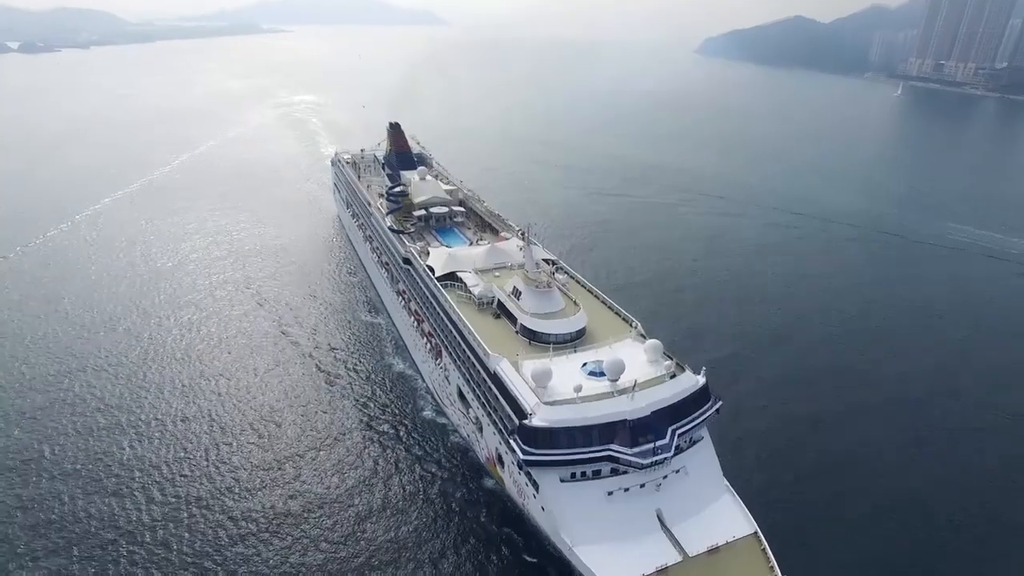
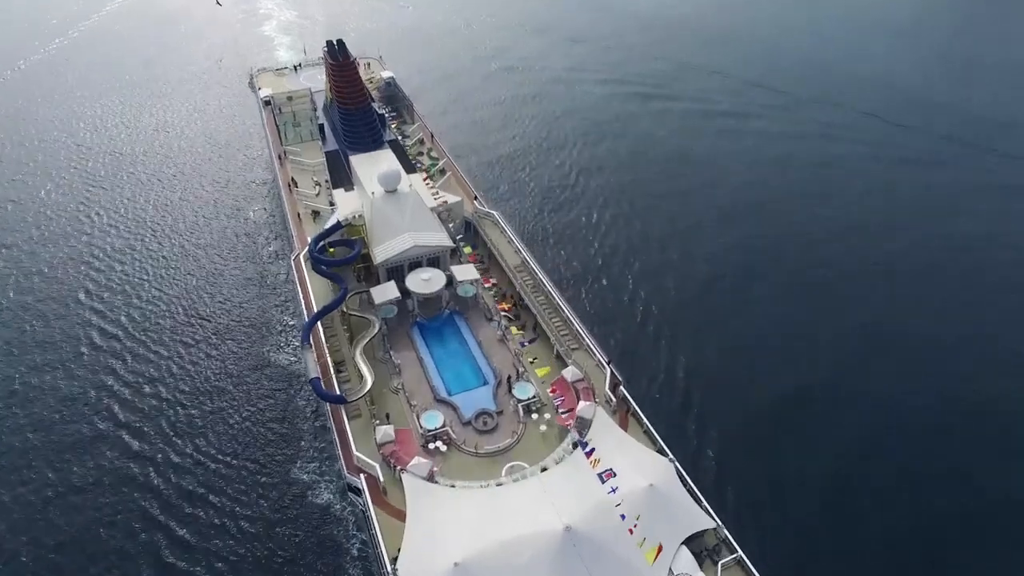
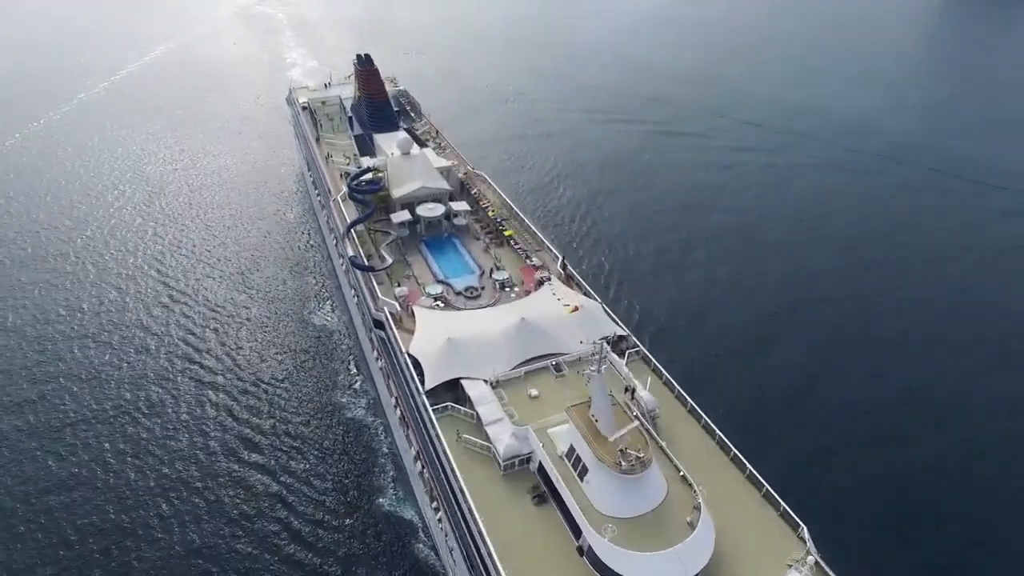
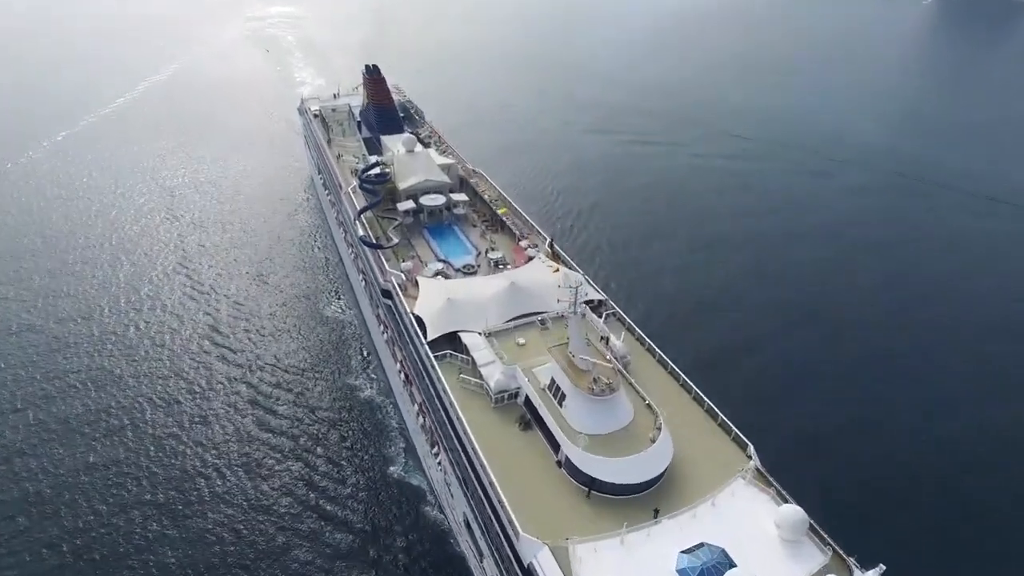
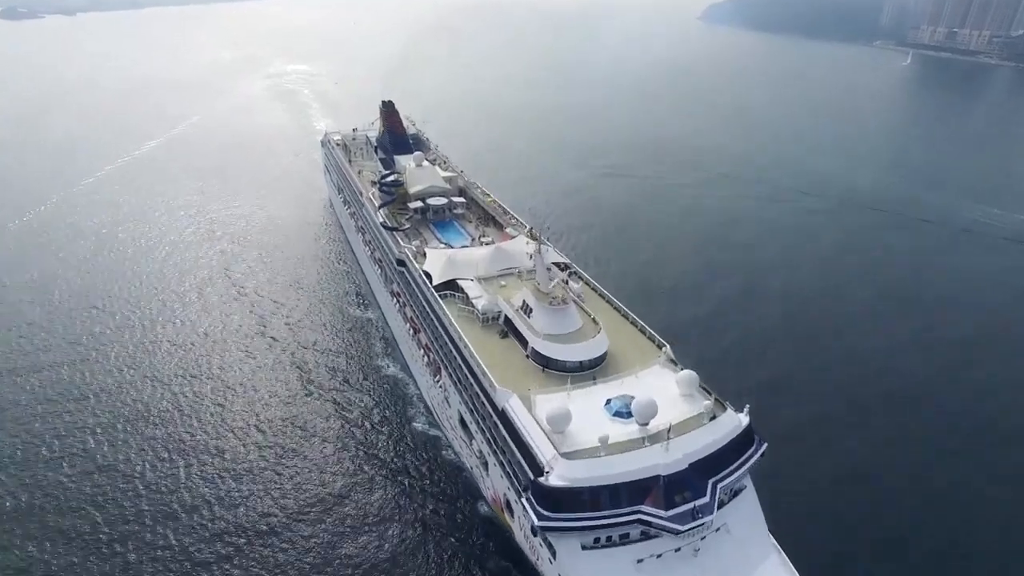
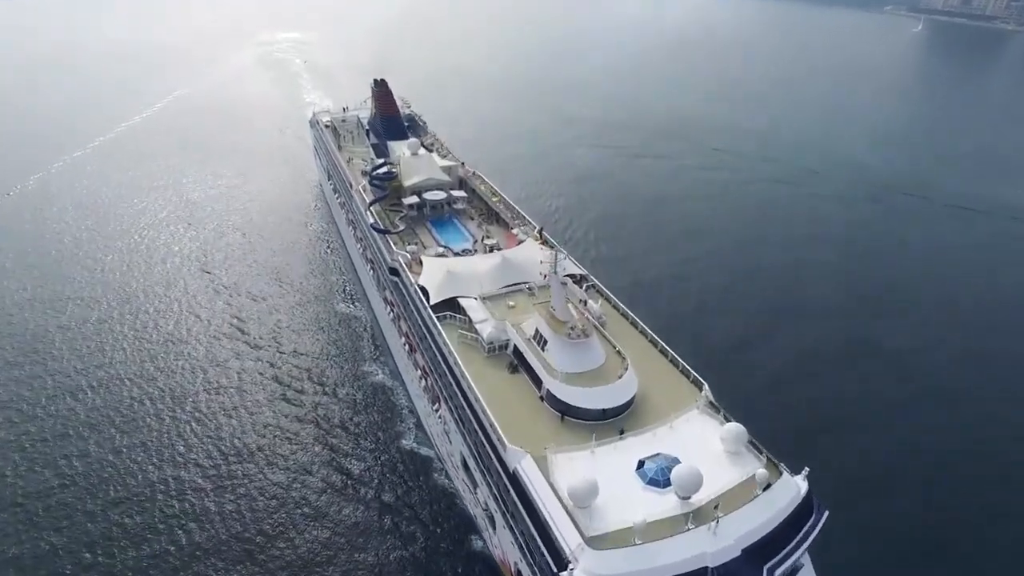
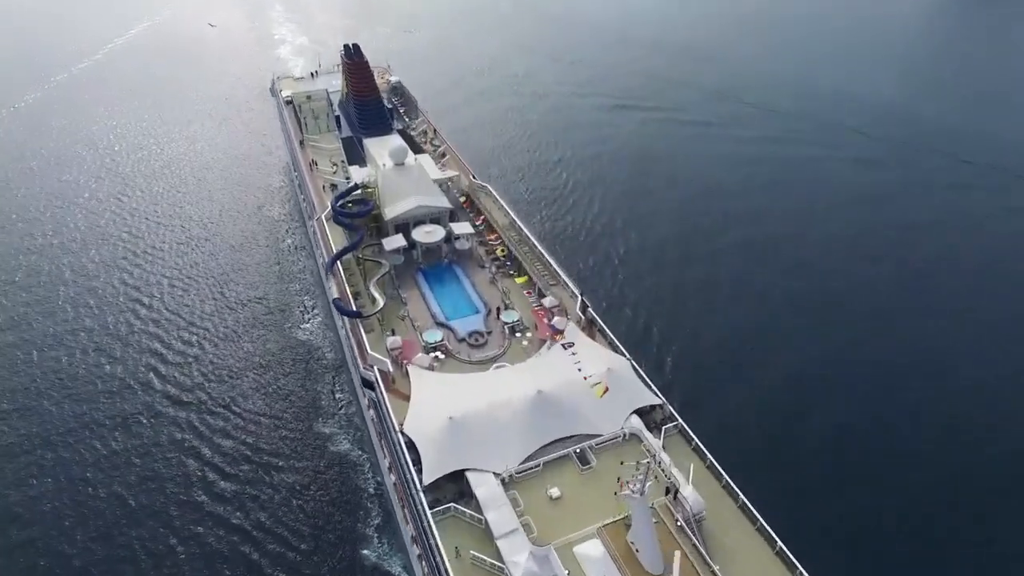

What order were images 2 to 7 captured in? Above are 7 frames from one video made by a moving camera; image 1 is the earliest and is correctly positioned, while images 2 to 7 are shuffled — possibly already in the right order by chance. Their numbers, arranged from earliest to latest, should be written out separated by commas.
5, 6, 4, 3, 7, 2
